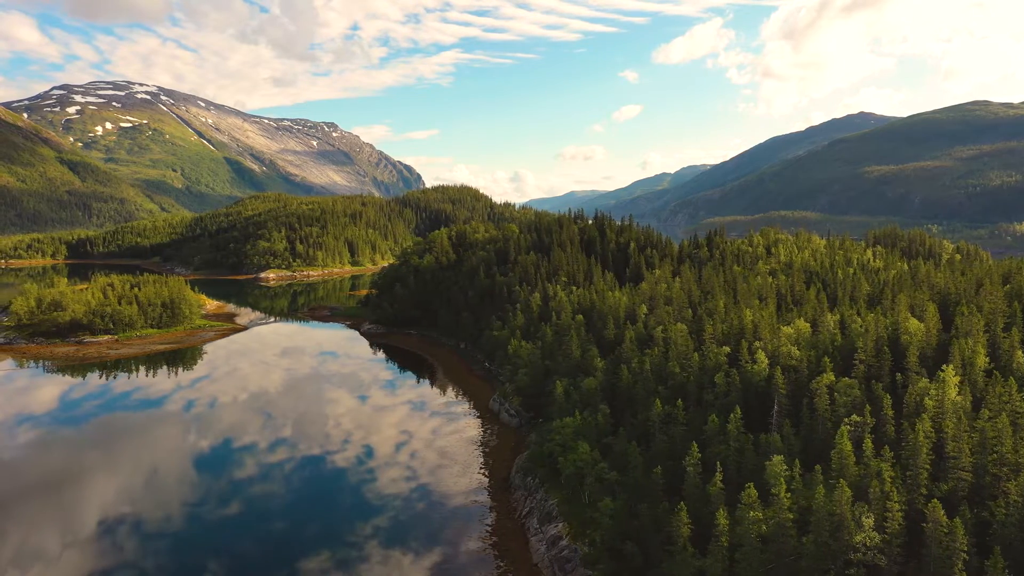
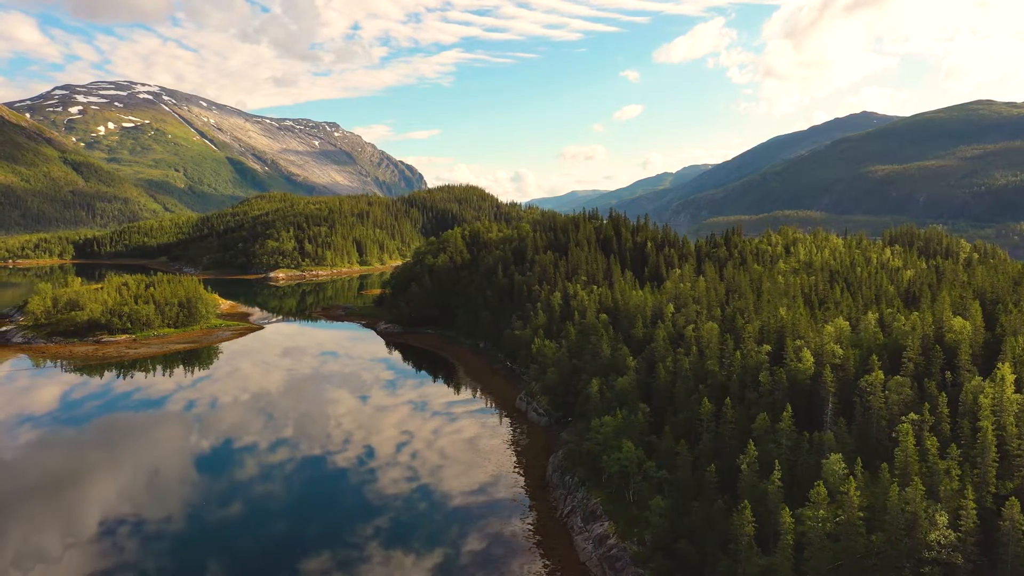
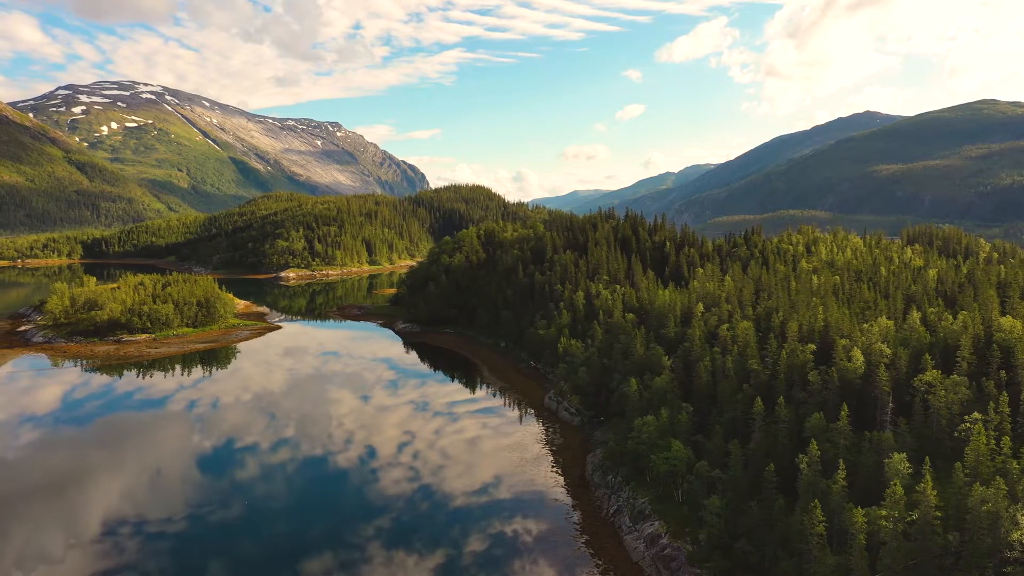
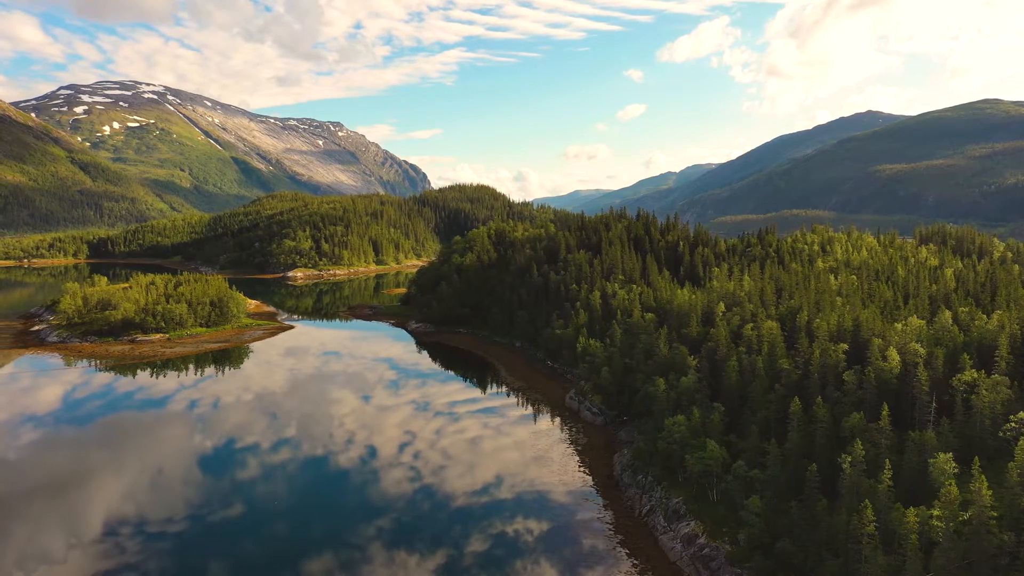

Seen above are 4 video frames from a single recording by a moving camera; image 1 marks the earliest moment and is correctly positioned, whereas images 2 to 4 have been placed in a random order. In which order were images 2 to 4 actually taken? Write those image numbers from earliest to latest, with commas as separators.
2, 3, 4
